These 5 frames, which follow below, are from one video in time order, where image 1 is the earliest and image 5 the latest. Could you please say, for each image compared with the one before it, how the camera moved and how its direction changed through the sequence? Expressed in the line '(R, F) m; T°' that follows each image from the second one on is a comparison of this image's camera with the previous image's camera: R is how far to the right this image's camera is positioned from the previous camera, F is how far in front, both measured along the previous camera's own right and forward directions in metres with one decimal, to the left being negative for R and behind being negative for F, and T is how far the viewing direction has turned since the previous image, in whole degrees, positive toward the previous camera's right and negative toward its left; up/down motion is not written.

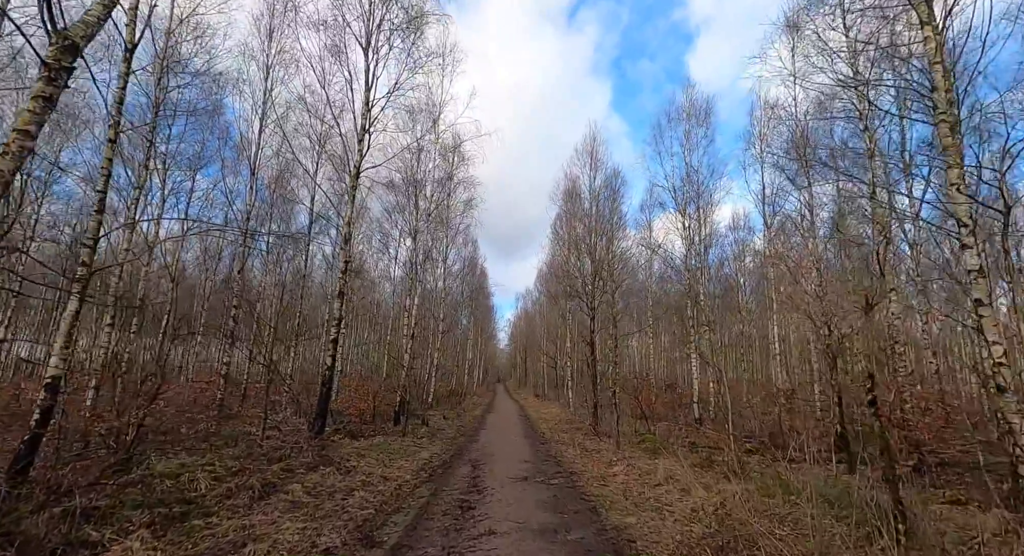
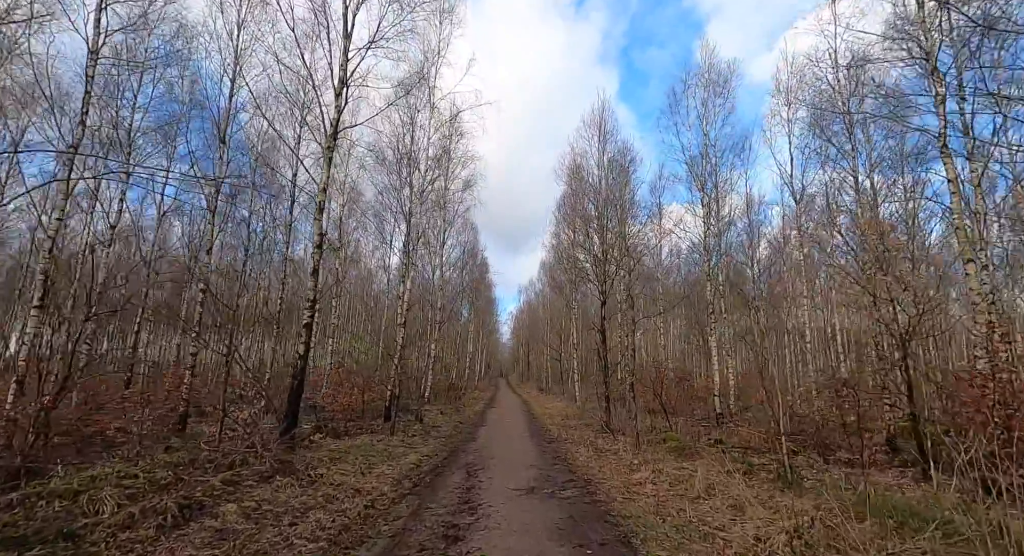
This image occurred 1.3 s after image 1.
(0.0, +1.6) m; 0°
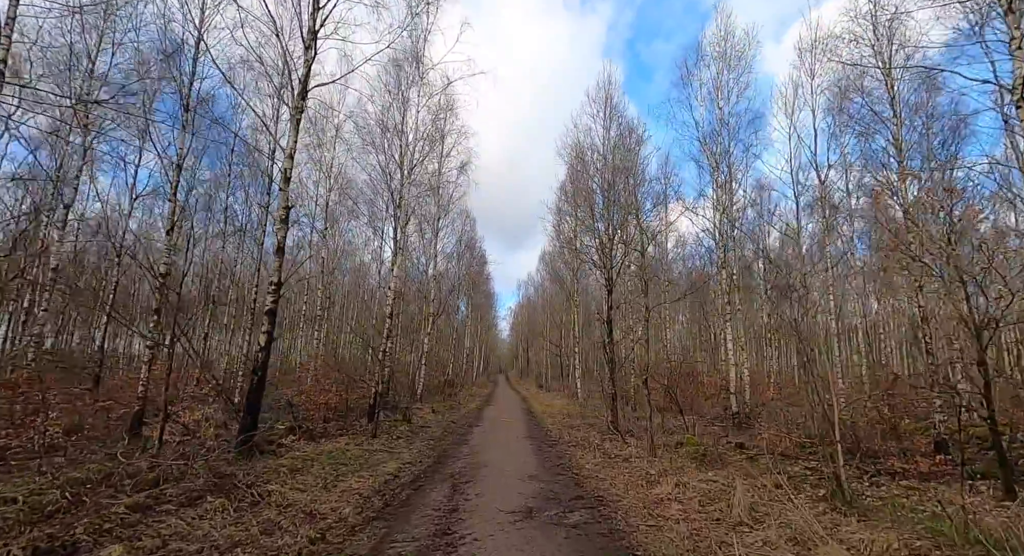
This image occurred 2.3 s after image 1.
(+0.1, +1.3) m; 0°
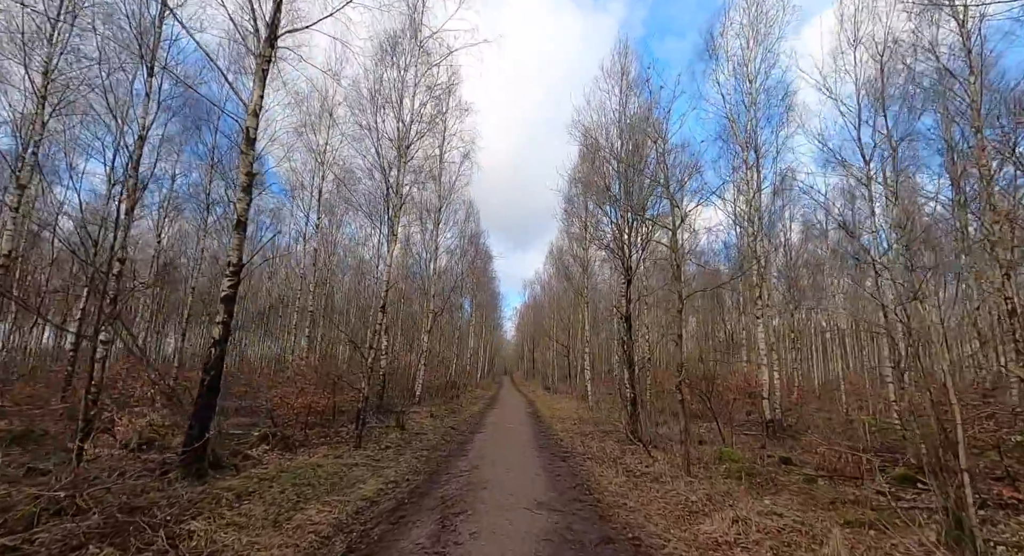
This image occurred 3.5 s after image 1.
(0.0, +1.4) m; -1°
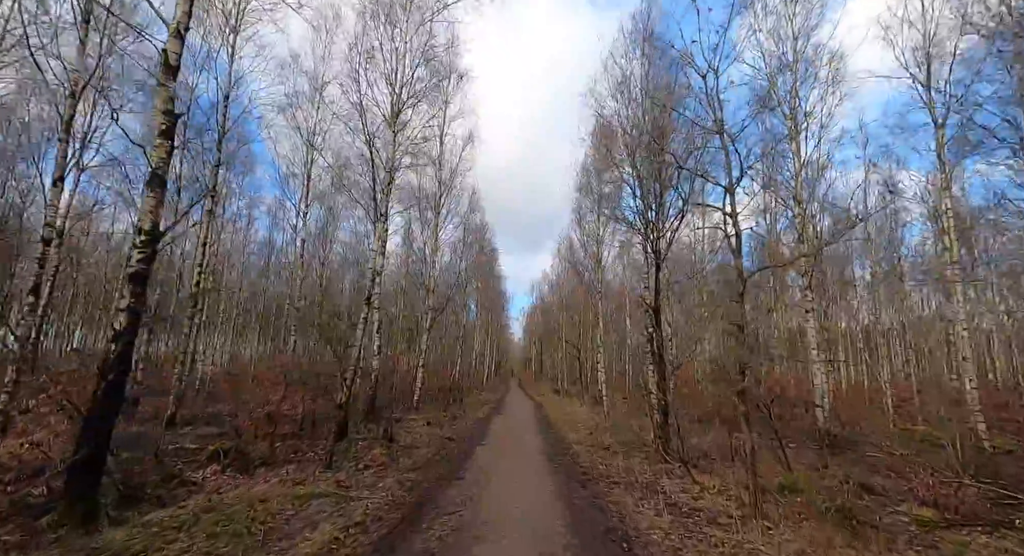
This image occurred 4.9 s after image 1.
(0.0, +1.8) m; -1°
